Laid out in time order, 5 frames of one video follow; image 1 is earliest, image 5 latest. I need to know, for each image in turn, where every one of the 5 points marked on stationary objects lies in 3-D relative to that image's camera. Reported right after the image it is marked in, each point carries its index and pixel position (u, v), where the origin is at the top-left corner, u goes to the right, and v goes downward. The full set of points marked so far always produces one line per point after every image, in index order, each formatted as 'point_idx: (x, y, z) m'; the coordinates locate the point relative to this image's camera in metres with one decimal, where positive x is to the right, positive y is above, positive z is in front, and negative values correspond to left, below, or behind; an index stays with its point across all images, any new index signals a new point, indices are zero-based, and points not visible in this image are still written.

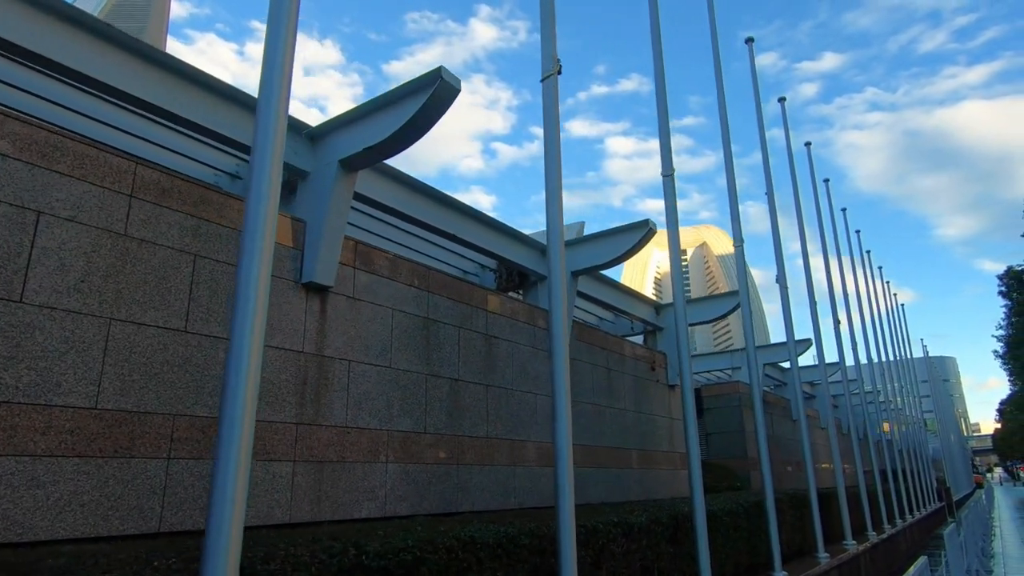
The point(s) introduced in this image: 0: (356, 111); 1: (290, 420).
0: (-1.7, +1.9, +7.6) m
1: (-2.2, -1.3, +6.9) m
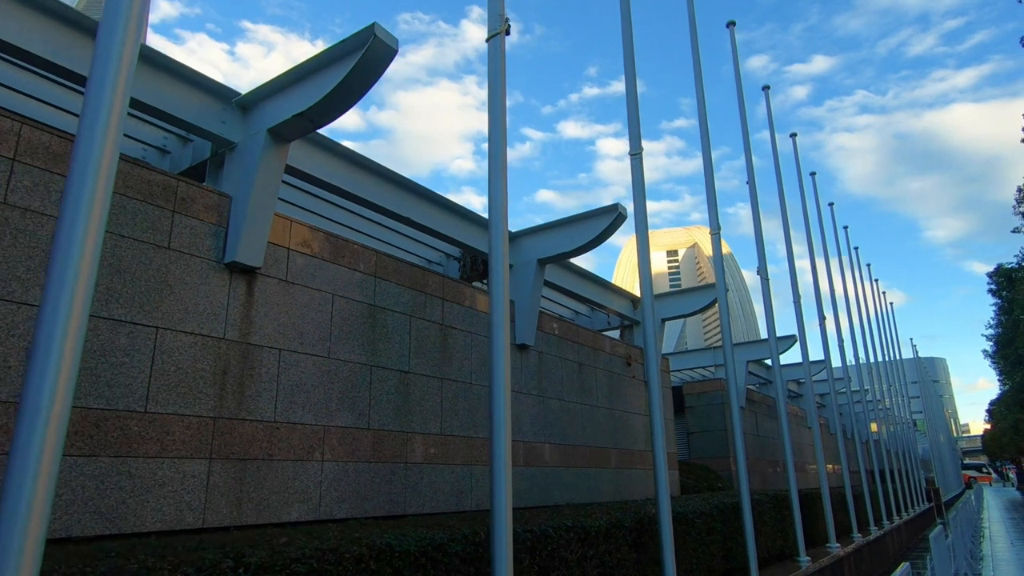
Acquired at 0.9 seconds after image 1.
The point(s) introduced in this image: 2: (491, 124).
0: (-2.2, +2.1, +6.9) m
1: (-2.7, -1.1, +6.2) m
2: (-0.2, +1.5, +6.3) m
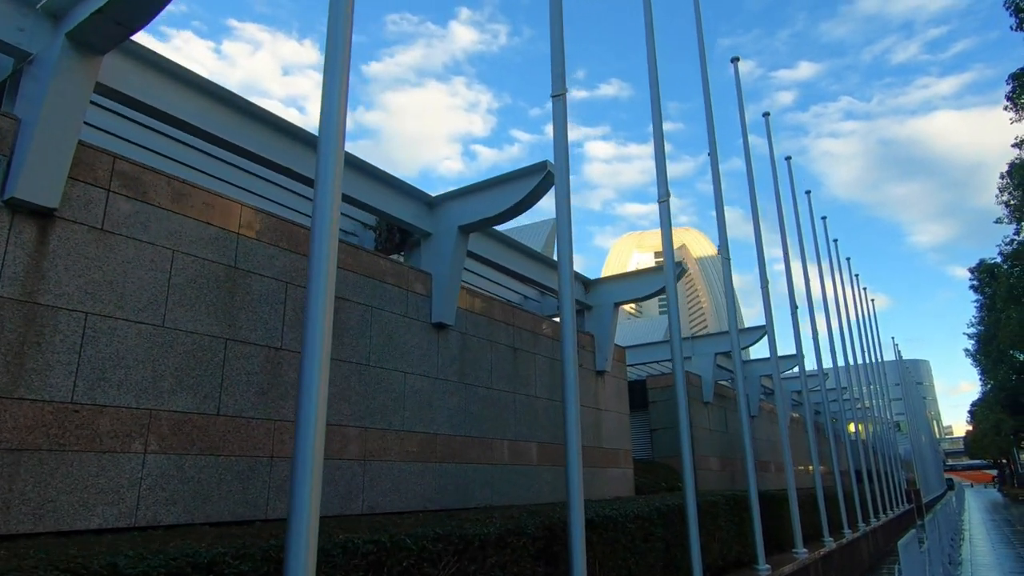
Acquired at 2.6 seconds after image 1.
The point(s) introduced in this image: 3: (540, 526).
0: (-3.3, +2.5, +5.5) m
1: (-3.8, -0.7, +4.8) m
2: (-1.2, +1.9, +4.9) m
3: (+0.3, -2.2, +6.6) m
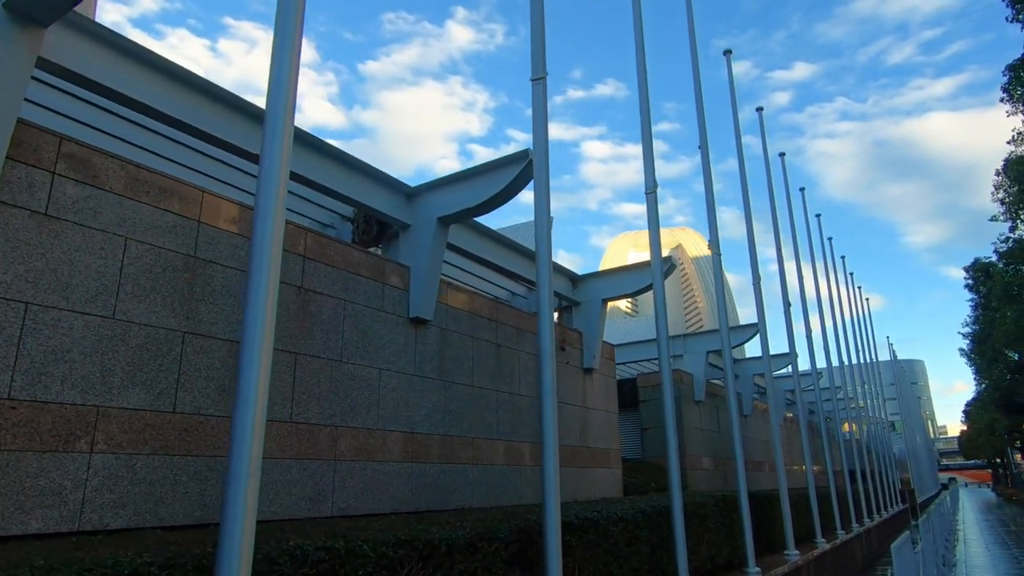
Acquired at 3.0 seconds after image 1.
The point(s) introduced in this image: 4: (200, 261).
0: (-2.3, +2.1, +6.9) m
1: (-2.8, -1.1, +6.2) m
2: (-0.3, +1.5, +6.3) m
3: (+1.2, -2.6, +8.0) m
4: (-2.9, +0.2, +6.7) m
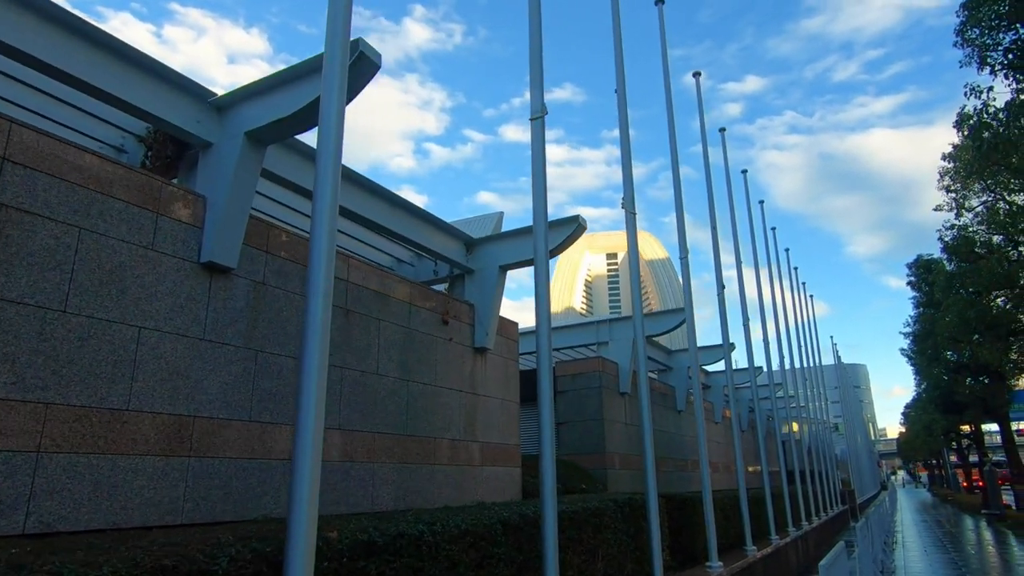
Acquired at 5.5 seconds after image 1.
0: (-3.5, +2.7, +4.8) m
1: (-4.0, -0.5, +4.0) m
2: (-1.5, +2.0, +4.3) m
3: (-0.2, -2.1, +6.1) m
4: (-4.1, +0.8, +4.5) m
